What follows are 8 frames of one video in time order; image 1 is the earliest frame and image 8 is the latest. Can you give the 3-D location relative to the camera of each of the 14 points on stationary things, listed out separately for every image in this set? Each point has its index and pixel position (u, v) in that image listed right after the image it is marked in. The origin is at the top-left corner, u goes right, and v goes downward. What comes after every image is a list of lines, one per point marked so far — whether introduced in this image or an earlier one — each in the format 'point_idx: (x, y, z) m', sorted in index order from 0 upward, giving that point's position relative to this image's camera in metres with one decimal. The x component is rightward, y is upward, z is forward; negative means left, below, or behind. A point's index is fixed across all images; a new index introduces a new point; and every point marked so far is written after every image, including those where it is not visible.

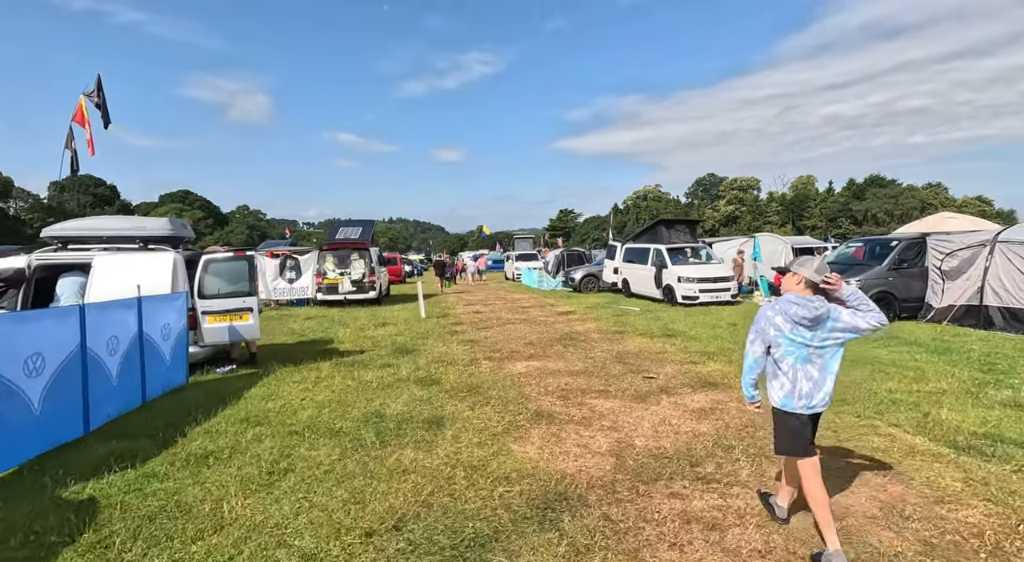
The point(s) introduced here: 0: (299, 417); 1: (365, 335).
0: (-2.1, -1.4, +5.5) m
1: (-3.1, -1.2, +11.4) m
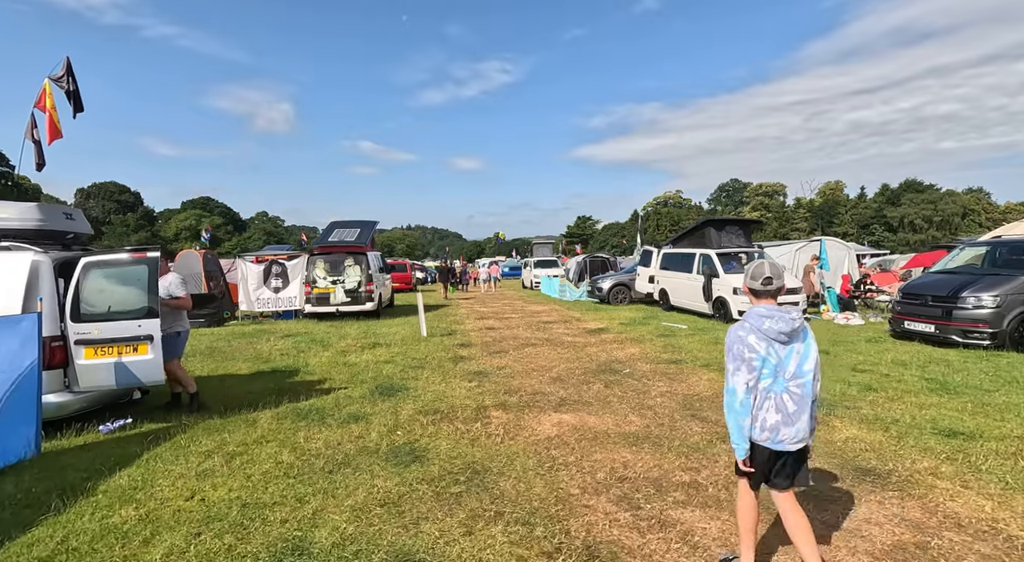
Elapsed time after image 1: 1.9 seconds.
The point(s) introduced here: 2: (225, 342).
0: (-2.0, -1.5, +3.0) m
1: (-2.7, -1.4, +9.0) m
2: (-5.9, -1.4, +11.2) m
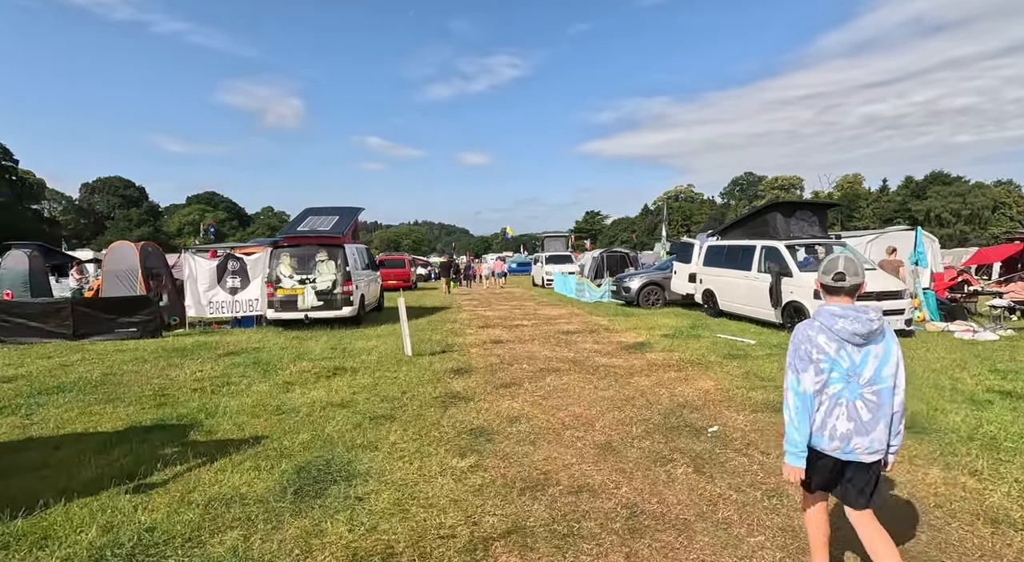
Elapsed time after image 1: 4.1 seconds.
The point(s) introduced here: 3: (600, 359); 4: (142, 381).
0: (-1.9, -1.6, 0.0) m
1: (-2.6, -1.4, +6.0) m
2: (-5.7, -1.4, +8.3) m
3: (+1.3, -1.2, +8.5) m
4: (-4.9, -1.5, +7.2) m
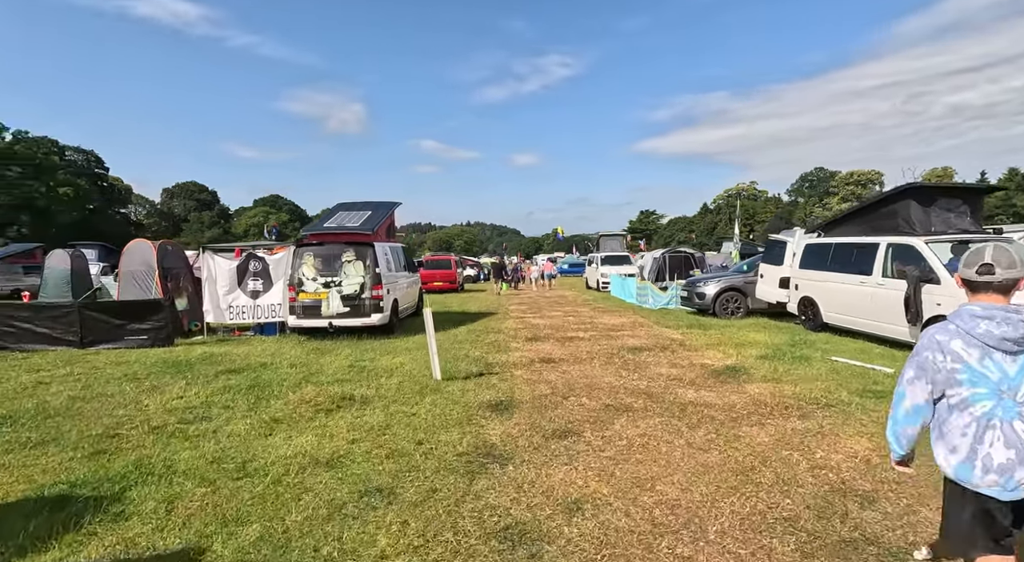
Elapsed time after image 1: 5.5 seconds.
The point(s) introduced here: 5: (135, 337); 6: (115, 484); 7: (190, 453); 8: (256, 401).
0: (-2.0, -1.6, -1.7) m
1: (-2.1, -1.5, +4.4) m
2: (-5.0, -1.5, +6.9) m
3: (+2.0, -1.3, +6.4) m
4: (-4.3, -1.5, +5.8) m
5: (-7.1, -1.0, +10.4) m
6: (-3.1, -1.6, +4.2) m
7: (-2.9, -1.5, +4.8) m
8: (-2.9, -1.3, +6.1) m
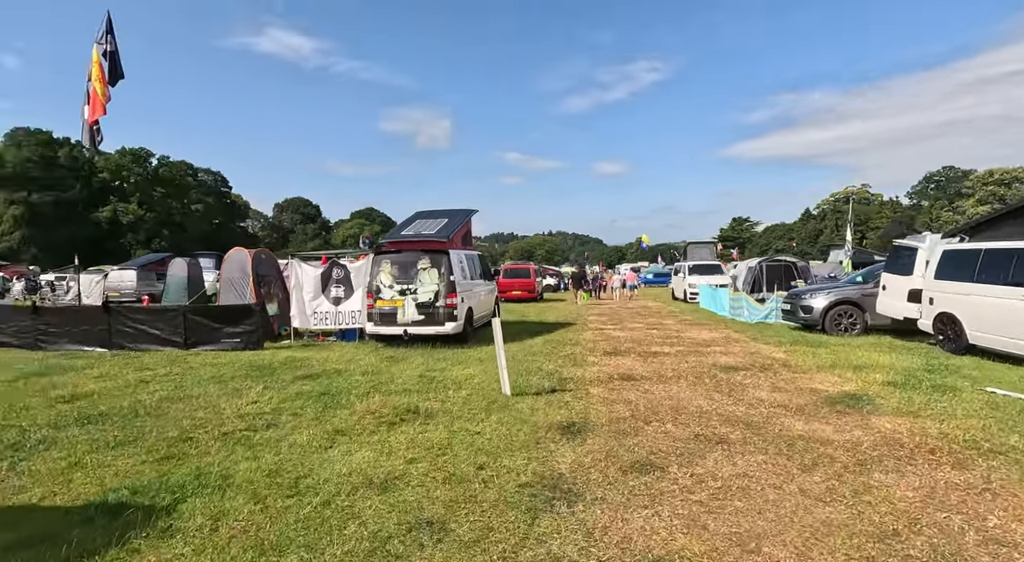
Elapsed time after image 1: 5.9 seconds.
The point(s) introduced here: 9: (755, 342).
0: (-2.4, -1.5, -1.9) m
1: (-1.6, -1.5, +4.1) m
2: (-4.1, -1.6, +7.1) m
3: (+2.8, -1.4, +5.5) m
4: (-3.5, -1.6, +5.9) m
5: (-5.6, -1.2, +10.9) m
6: (-2.6, -1.6, +4.1) m
7: (-2.2, -1.6, +4.7) m
8: (-2.1, -1.4, +5.9) m
9: (+4.8, -1.2, +10.7) m
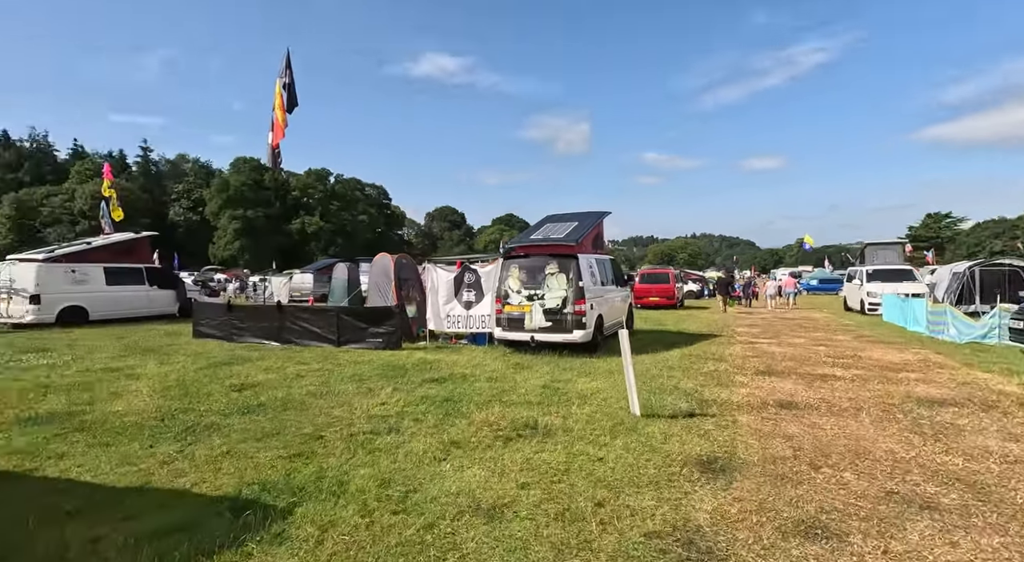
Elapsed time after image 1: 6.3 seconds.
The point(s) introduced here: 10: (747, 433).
0: (-3.0, -1.5, -1.7) m
1: (-0.7, -1.5, +3.9) m
2: (-2.4, -1.6, +7.4) m
3: (+3.9, -1.4, +4.1) m
4: (-2.2, -1.6, +6.1) m
5: (-2.9, -1.2, +11.4) m
6: (-1.7, -1.6, +4.2) m
7: (-1.2, -1.6, +4.6) m
8: (-0.7, -1.4, +5.8) m
9: (+7.1, -1.3, +8.7) m
10: (+2.2, -1.4, +5.0) m
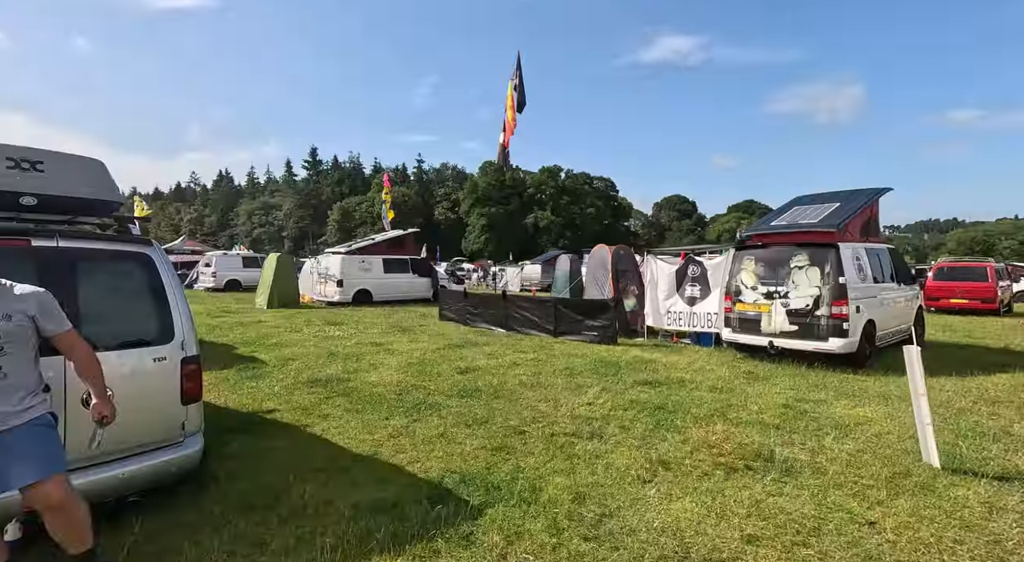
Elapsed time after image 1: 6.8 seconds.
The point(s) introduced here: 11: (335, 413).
0: (-3.8, -1.4, -0.9) m
1: (+0.5, -1.4, +3.3) m
2: (+0.4, -1.5, +7.1) m
3: (+4.9, -1.5, +1.7) m
4: (+0.1, -1.5, +5.8) m
5: (+1.5, -1.0, +11.1) m
6: (-0.2, -1.5, +3.9) m
7: (+0.4, -1.5, +4.1) m
8: (+1.3, -1.3, +5.0) m
9: (+9.6, -1.4, +4.6) m
10: (+3.6, -1.4, +3.1) m
11: (-2.3, -1.7, +6.9) m
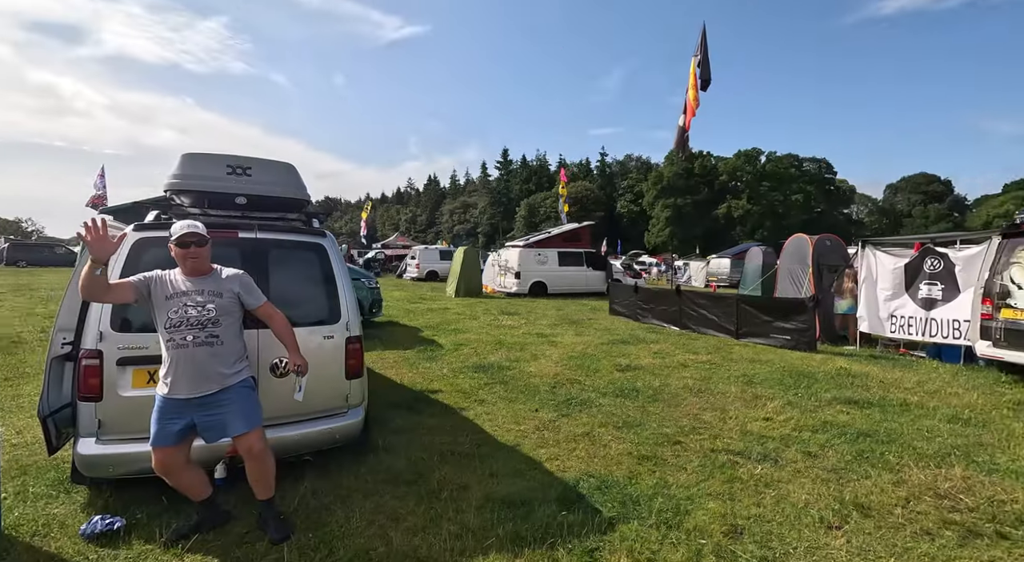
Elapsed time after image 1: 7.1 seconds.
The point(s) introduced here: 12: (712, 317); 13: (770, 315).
0: (-4.4, -1.1, 0.0) m
1: (+1.1, -1.3, +2.5) m
2: (+2.3, -1.4, +6.1) m
3: (+4.6, -1.5, -0.5) m
4: (+1.6, -1.3, +5.1) m
5: (+4.7, -1.0, +9.4) m
6: (+0.6, -1.4, +3.3) m
7: (+1.2, -1.4, +3.3) m
8: (+2.4, -1.3, +3.8) m
9: (+10.1, -1.5, +0.5) m
10: (+4.0, -1.3, +1.3) m
11: (-0.3, -1.5, +6.8) m
12: (+4.0, -0.8, +10.8) m
13: (+4.7, -0.7, +9.6) m
